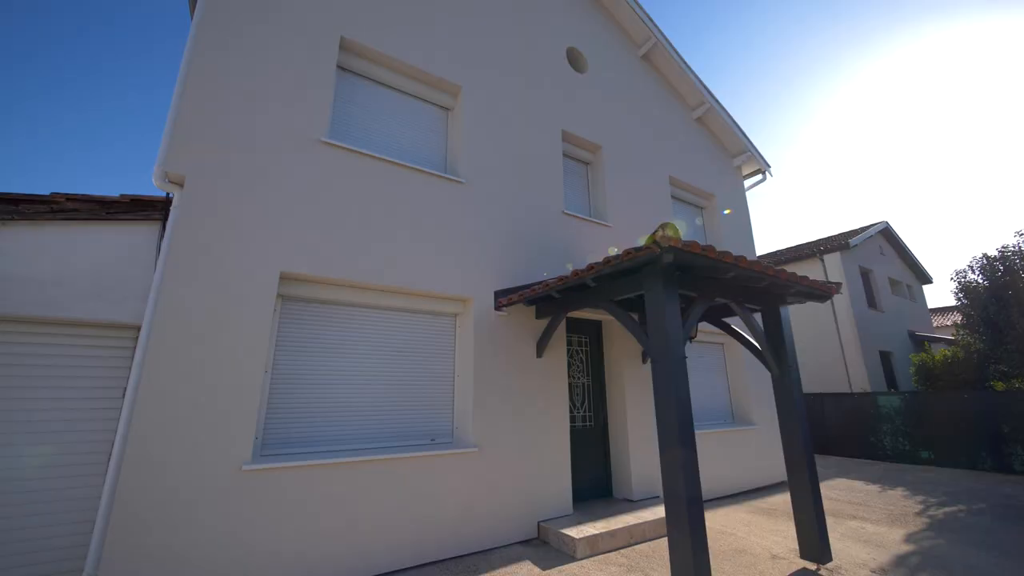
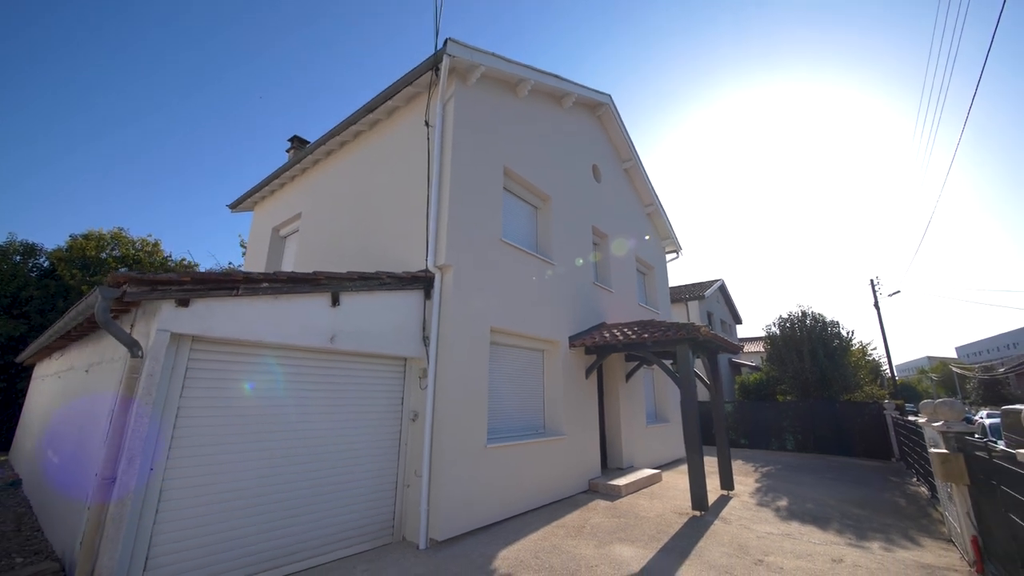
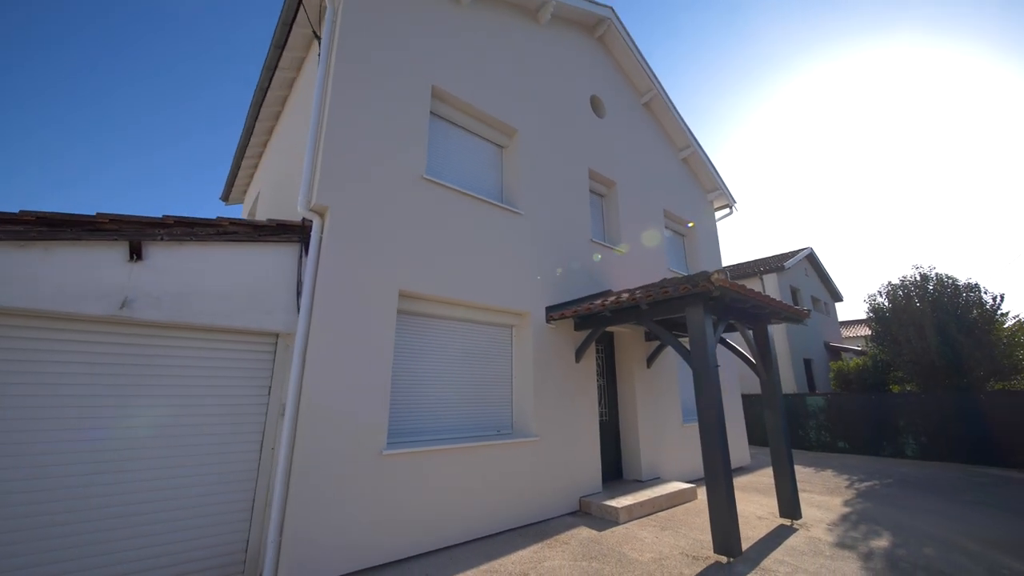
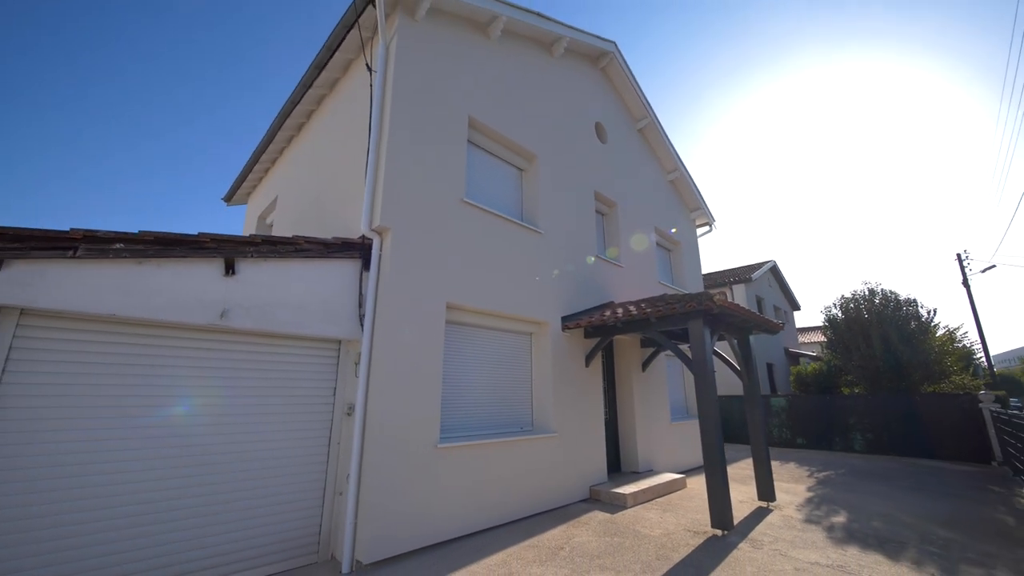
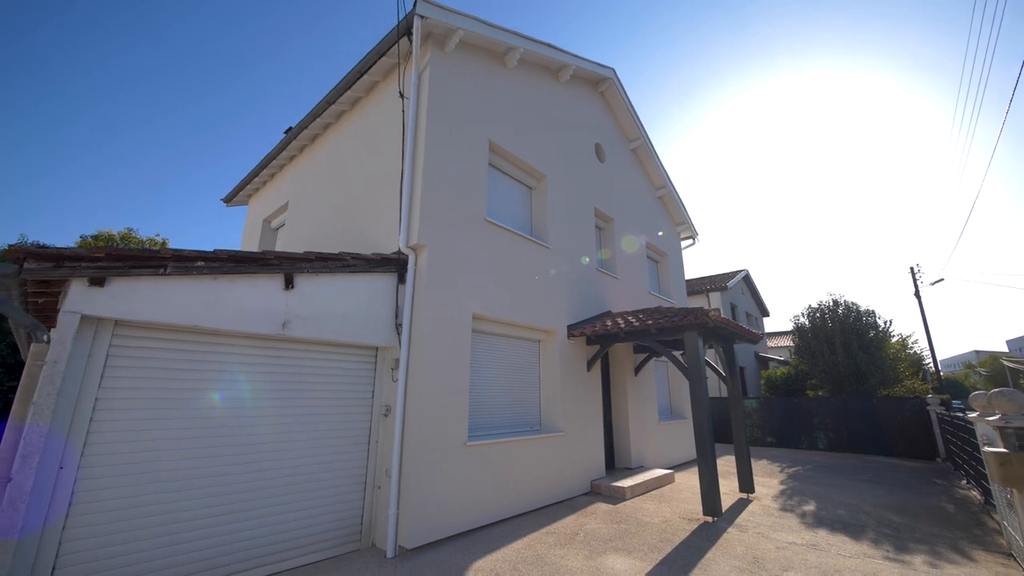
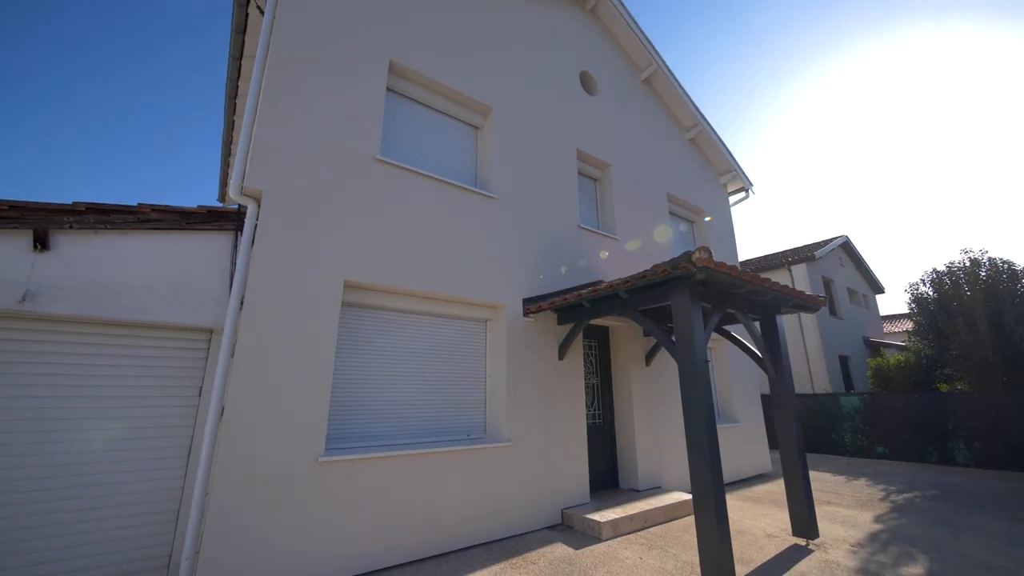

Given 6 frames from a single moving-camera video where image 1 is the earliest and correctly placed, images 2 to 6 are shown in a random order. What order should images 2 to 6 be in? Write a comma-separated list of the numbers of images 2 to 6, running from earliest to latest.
6, 3, 4, 5, 2
